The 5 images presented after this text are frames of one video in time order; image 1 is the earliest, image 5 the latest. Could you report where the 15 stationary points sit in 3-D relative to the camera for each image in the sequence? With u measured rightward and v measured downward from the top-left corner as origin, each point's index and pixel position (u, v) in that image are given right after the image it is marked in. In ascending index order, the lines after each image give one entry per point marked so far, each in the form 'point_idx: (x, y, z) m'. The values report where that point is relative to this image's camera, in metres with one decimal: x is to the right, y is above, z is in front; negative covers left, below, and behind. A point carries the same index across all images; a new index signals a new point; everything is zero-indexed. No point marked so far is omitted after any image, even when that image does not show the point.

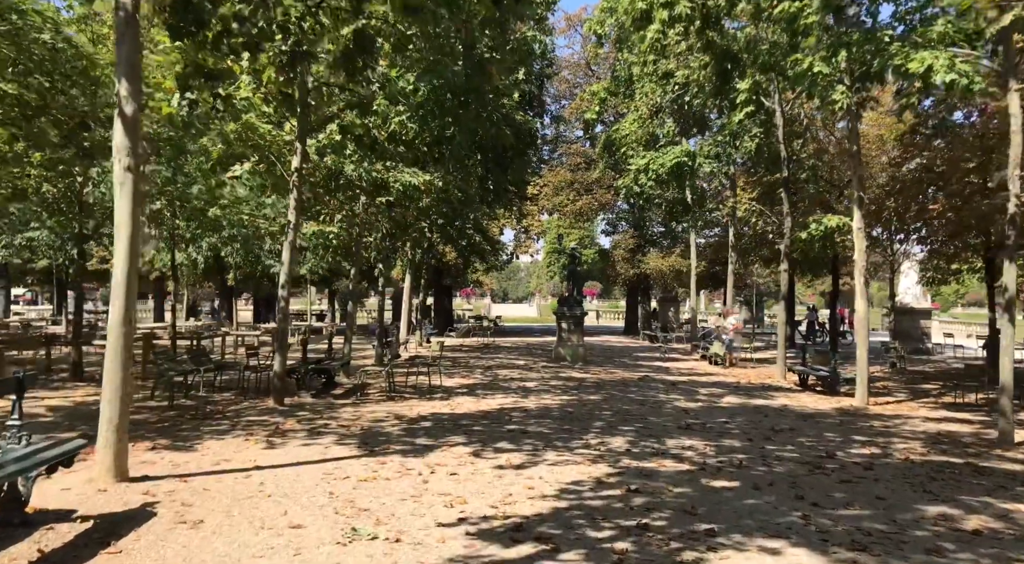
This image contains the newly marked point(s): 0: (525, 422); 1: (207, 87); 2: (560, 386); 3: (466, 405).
0: (+0.1, -1.7, +8.5) m
1: (-3.1, +1.9, +7.0) m
2: (+0.8, -1.8, +12.3) m
3: (-0.7, -1.7, +9.9) m
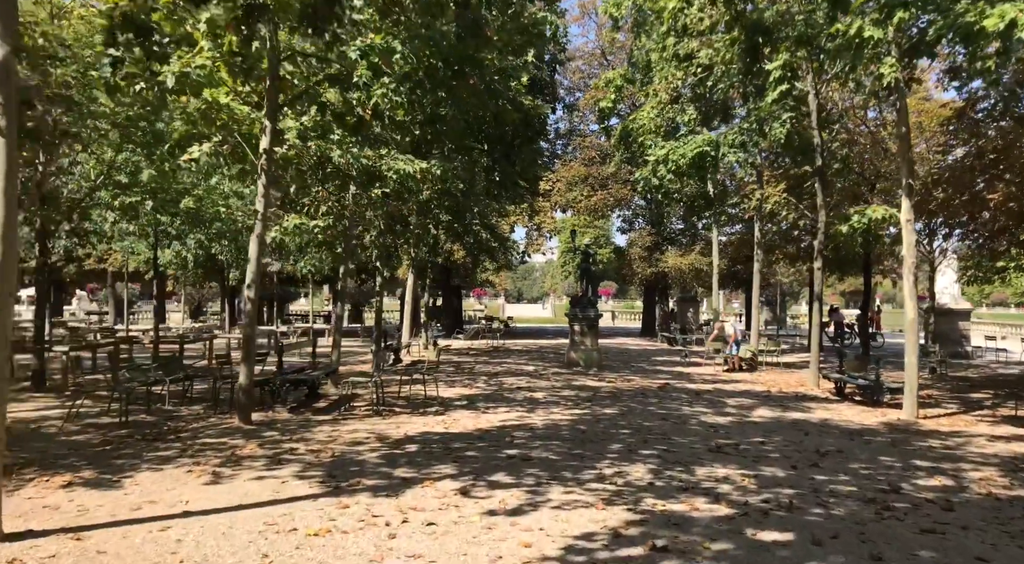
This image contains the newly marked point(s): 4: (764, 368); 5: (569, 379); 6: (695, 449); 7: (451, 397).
0: (+0.2, -1.7, +7.3) m
1: (-3.1, +2.0, +5.8) m
2: (+0.9, -1.8, +11.1) m
3: (-0.6, -1.7, +8.7) m
4: (+6.8, -2.3, +18.9) m
5: (+1.1, -1.9, +13.6) m
6: (+2.0, -1.8, +7.6) m
7: (-0.9, -1.8, +10.7) m
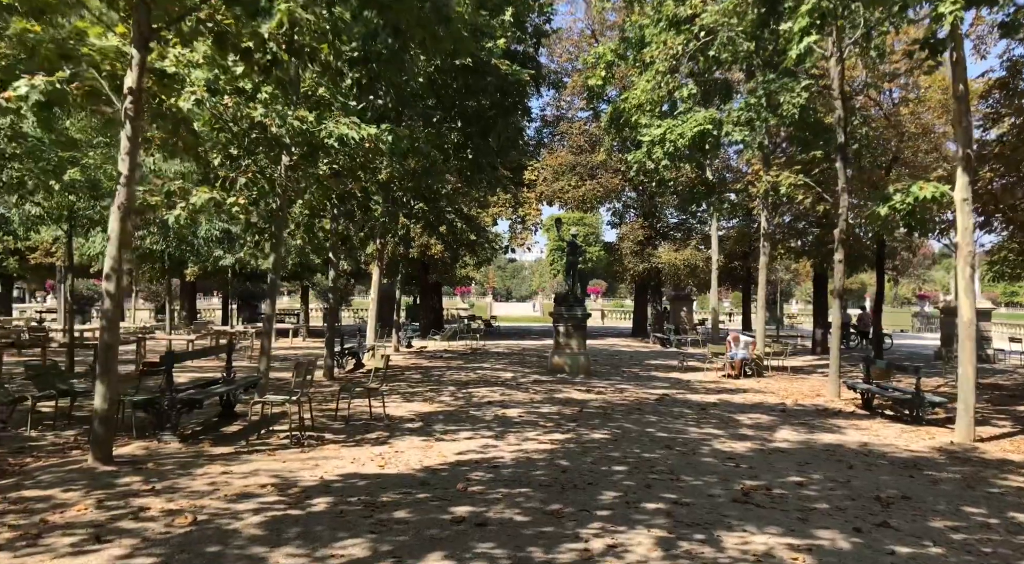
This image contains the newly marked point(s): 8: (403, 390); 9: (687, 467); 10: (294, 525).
0: (-0.2, -1.6, +5.3) m
1: (-3.4, +2.1, +3.8) m
2: (+0.5, -1.7, +9.1) m
3: (-1.0, -1.6, +6.7) m
4: (+6.2, -2.2, +16.9) m
5: (+0.6, -1.8, +11.5) m
6: (+1.6, -1.7, +5.6) m
7: (-1.3, -1.7, +8.6) m
8: (-1.7, -1.7, +11.2) m
9: (+1.7, -1.7, +6.7) m
10: (-1.4, -1.5, +4.5) m
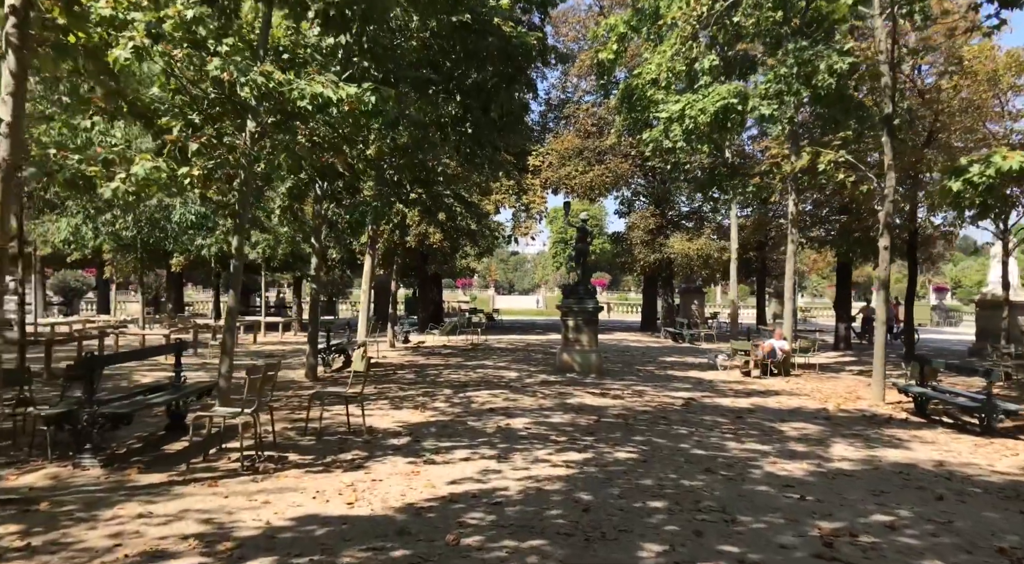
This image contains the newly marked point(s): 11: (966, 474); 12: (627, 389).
0: (-0.1, -1.5, +3.9) m
1: (-3.4, +2.1, +2.3) m
2: (+0.6, -1.6, +7.7) m
3: (-0.9, -1.5, +5.3) m
4: (+6.3, -2.0, +15.5) m
5: (+0.7, -1.6, +10.2) m
6: (+1.7, -1.6, +4.2) m
7: (-1.3, -1.5, +7.2) m
8: (-1.7, -1.6, +9.9) m
9: (+1.7, -1.6, +5.3) m
10: (-1.3, -1.4, +3.1) m
11: (+4.3, -1.8, +6.6) m
12: (+1.9, -1.7, +11.4) m
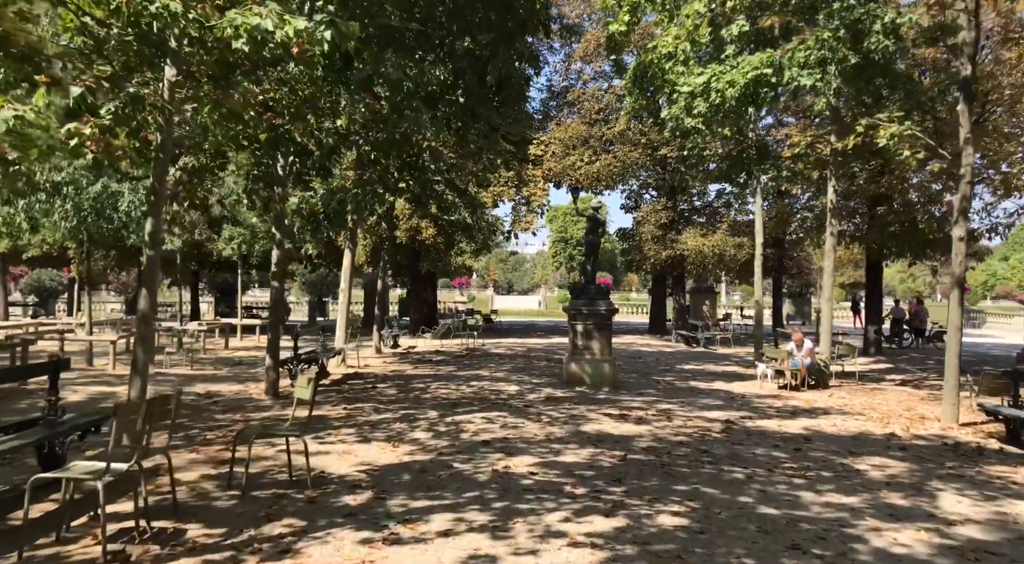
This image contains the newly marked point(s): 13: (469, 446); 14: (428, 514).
0: (-0.1, -1.5, +2.0) m
1: (-3.4, +2.2, +0.5) m
2: (+0.6, -1.6, +5.8) m
3: (-0.9, -1.5, +3.4) m
4: (+6.3, -2.0, +13.7) m
5: (+0.7, -1.6, +8.3) m
6: (+1.7, -1.6, +2.3) m
7: (-1.3, -1.5, +5.3) m
8: (-1.7, -1.5, +8.0) m
9: (+1.7, -1.6, +3.4) m
10: (-1.3, -1.4, +1.2) m
11: (+4.3, -1.8, +4.7) m
12: (+1.9, -1.7, +9.5) m
13: (-0.4, -1.5, +6.6) m
14: (-0.5, -1.5, +4.6) m
